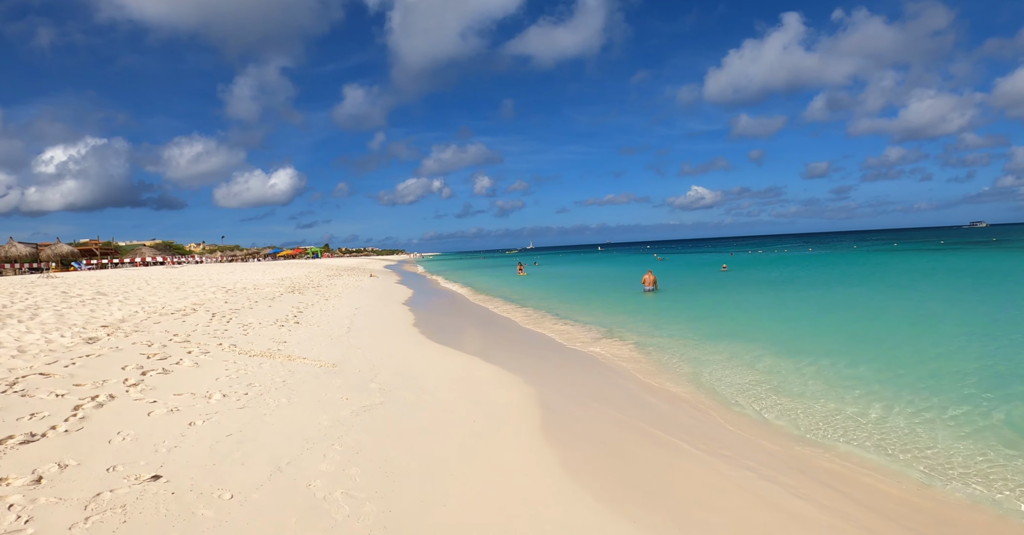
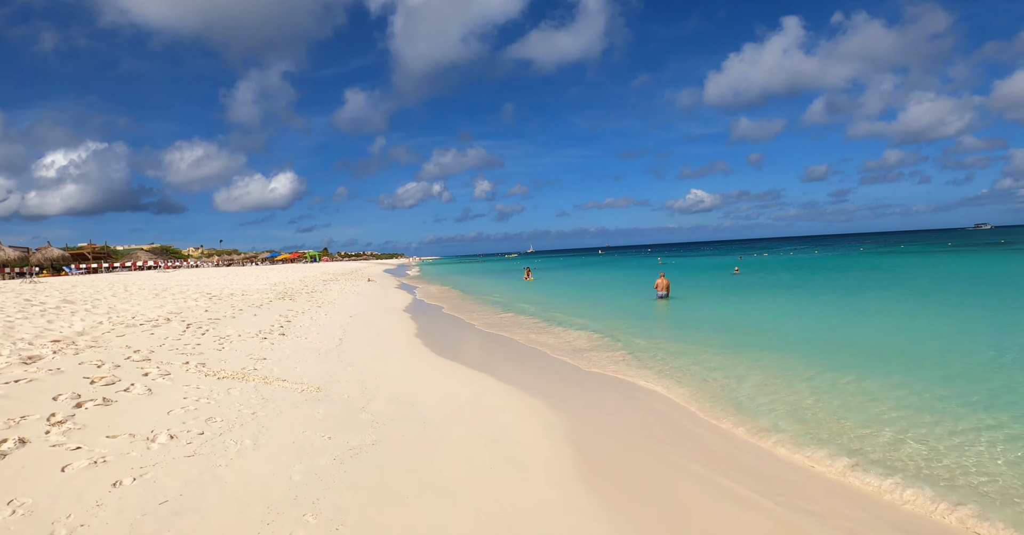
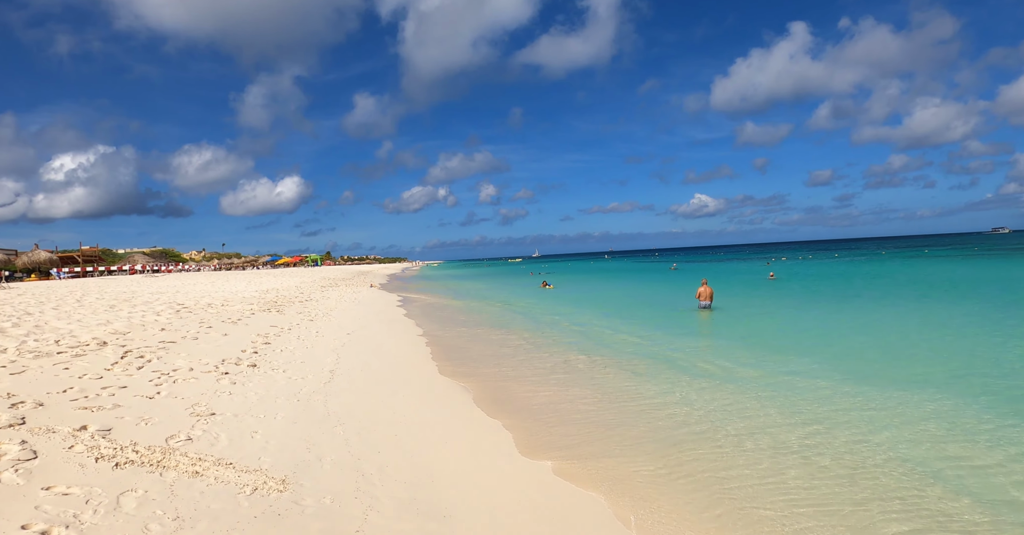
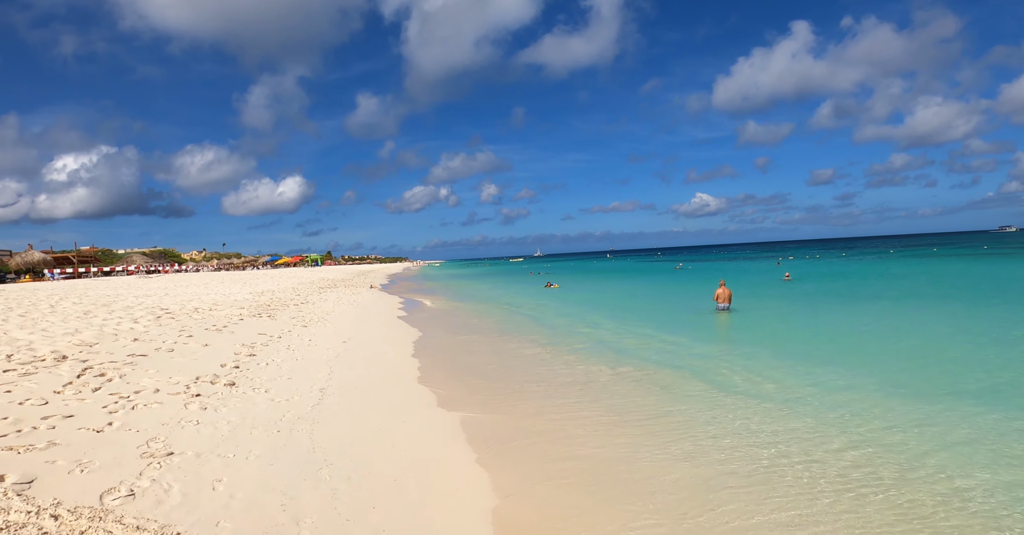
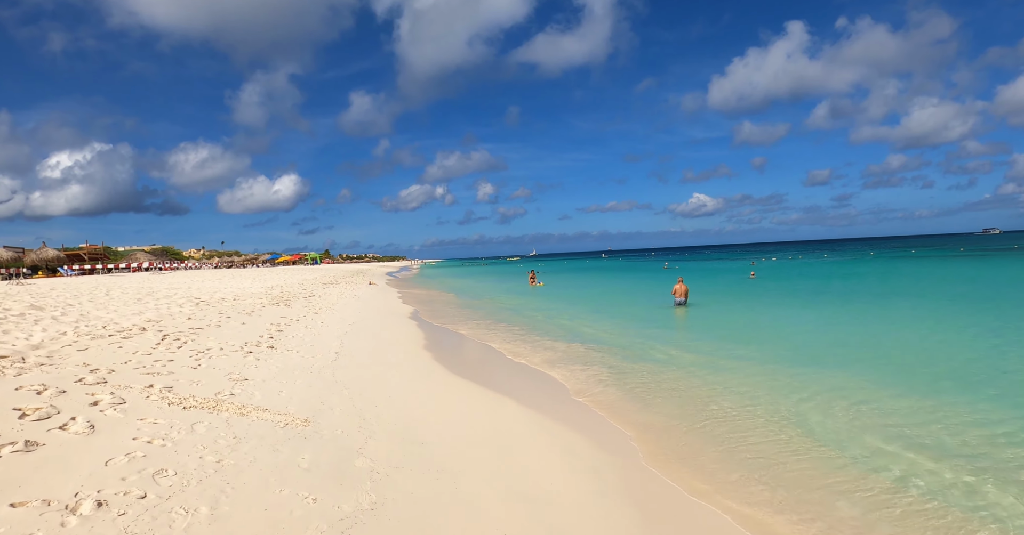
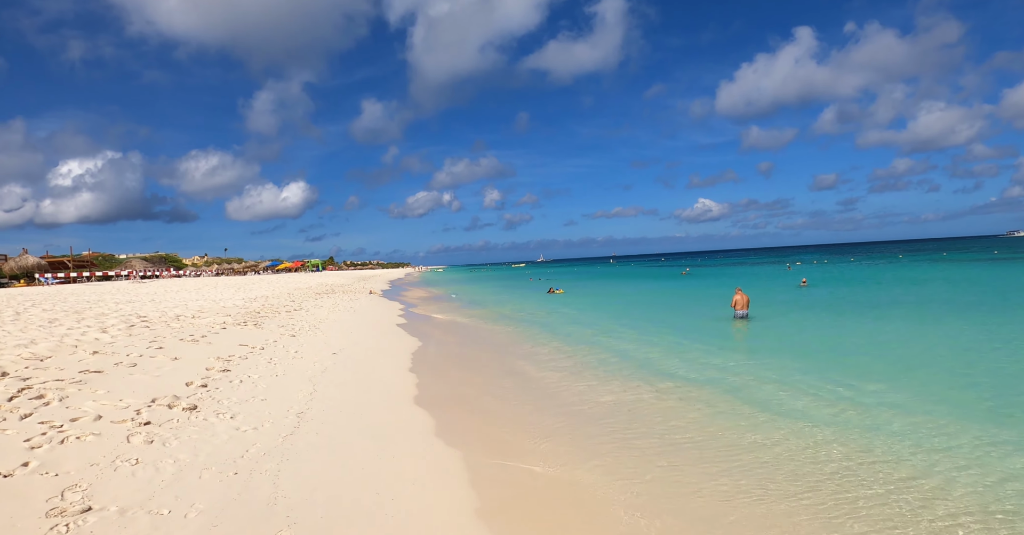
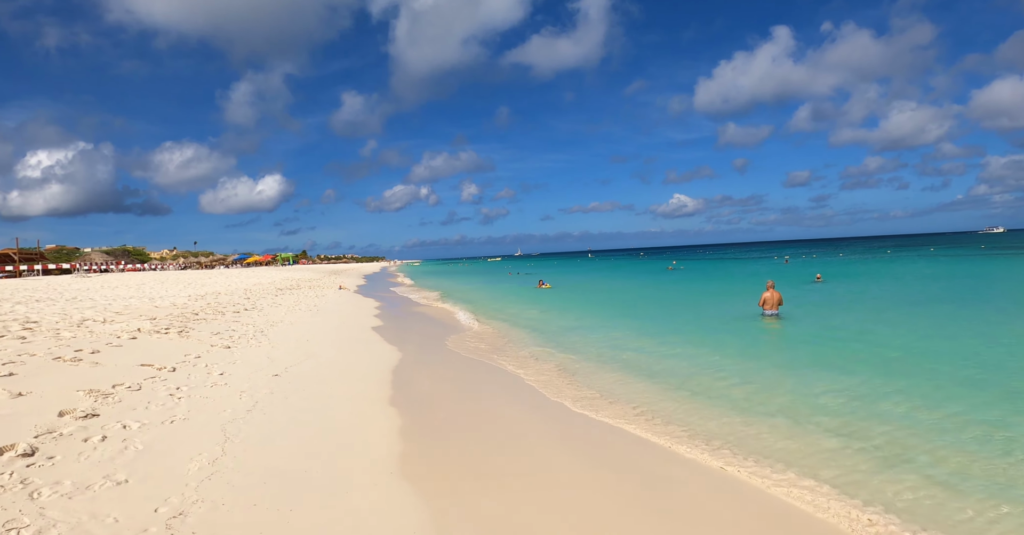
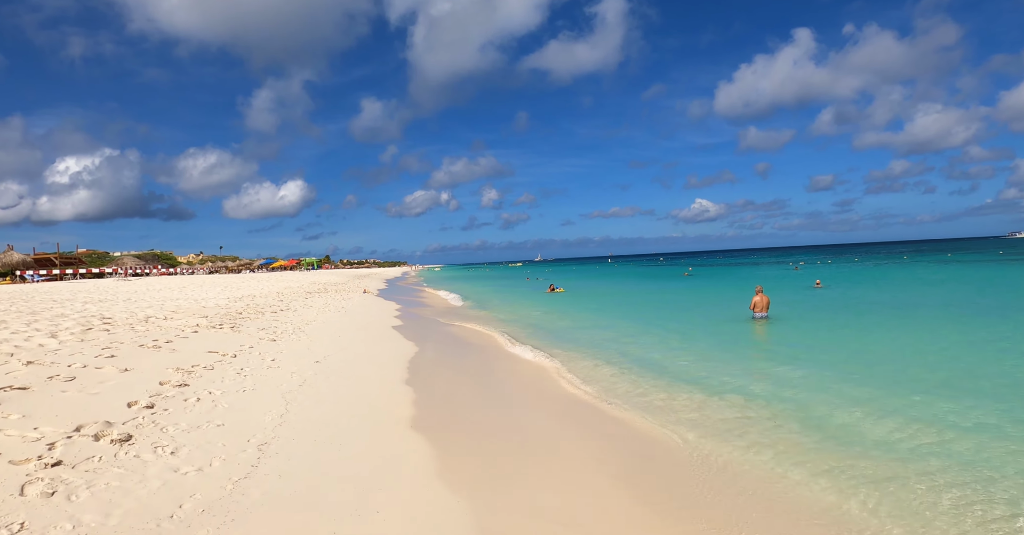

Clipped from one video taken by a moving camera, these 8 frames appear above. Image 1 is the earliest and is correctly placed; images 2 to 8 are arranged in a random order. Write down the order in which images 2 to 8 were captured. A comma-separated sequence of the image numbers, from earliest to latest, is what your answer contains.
2, 5, 3, 4, 6, 8, 7
